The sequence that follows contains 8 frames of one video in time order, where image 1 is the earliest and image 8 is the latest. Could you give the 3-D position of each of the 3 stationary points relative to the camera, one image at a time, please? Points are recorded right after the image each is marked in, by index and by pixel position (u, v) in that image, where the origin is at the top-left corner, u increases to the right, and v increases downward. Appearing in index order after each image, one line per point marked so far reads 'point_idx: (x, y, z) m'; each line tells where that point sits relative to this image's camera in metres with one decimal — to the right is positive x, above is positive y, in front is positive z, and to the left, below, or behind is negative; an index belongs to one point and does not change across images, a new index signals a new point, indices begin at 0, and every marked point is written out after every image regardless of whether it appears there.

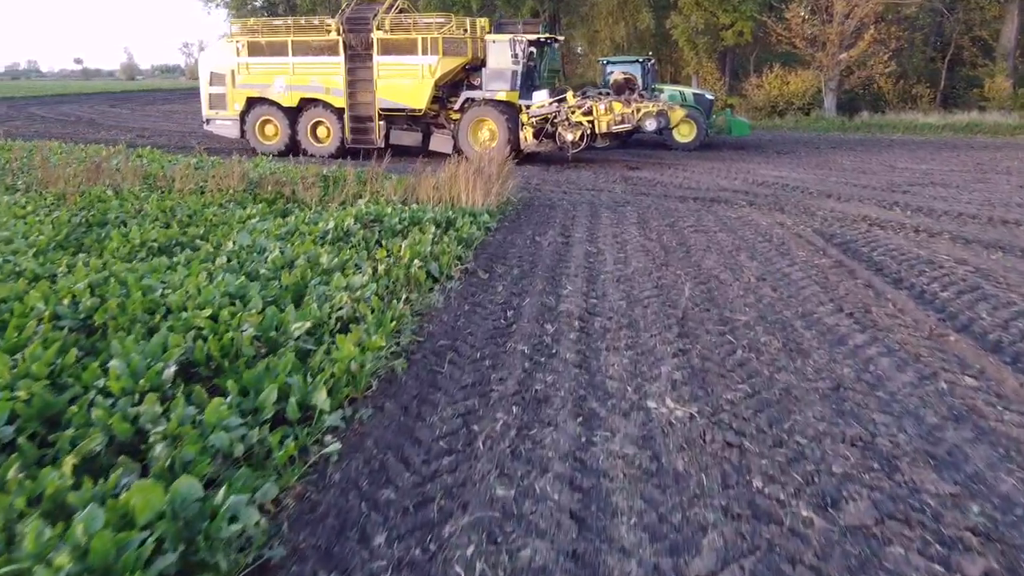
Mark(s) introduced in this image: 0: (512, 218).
0: (0.0, +0.8, +9.5) m
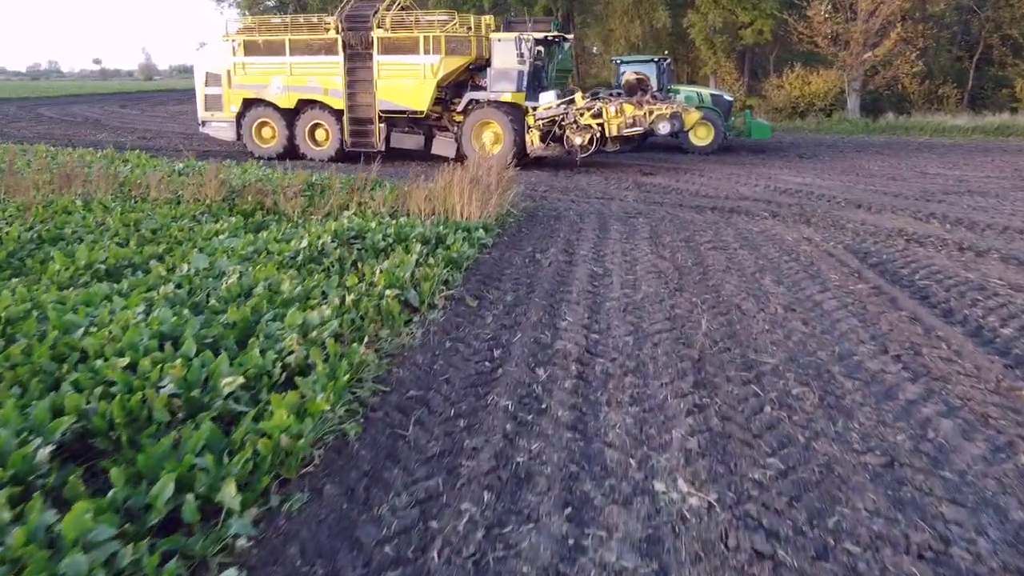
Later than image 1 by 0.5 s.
0: (0.0, +0.6, +8.6) m
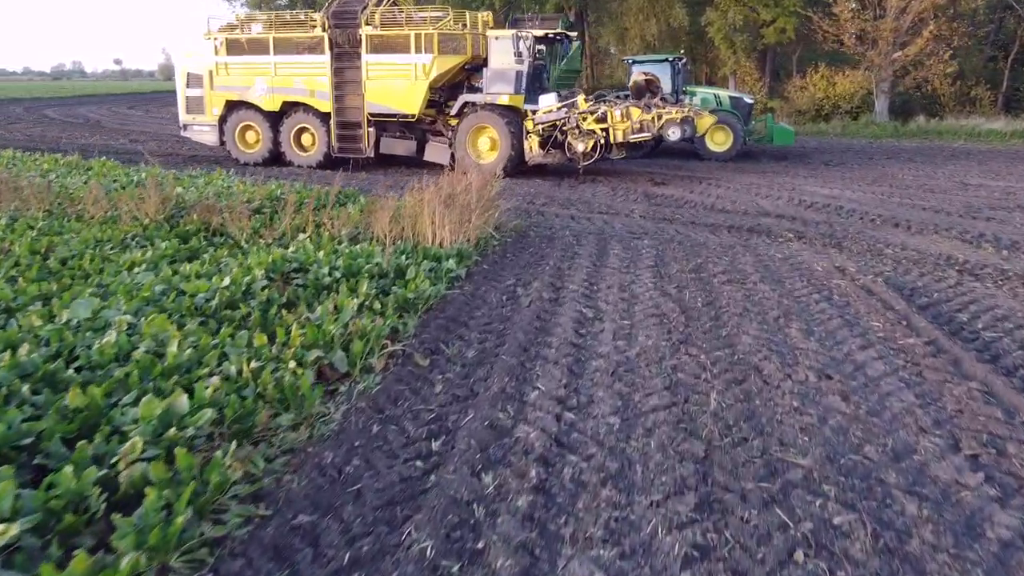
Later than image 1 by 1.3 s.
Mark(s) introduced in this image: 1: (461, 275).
0: (-0.2, +0.3, +7.4) m
1: (-0.4, +0.1, +6.6) m
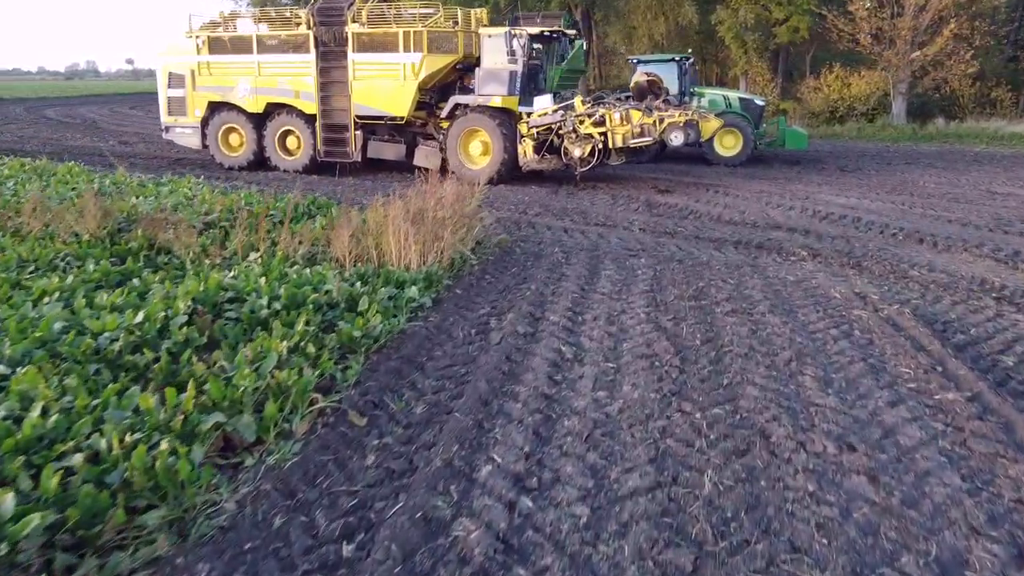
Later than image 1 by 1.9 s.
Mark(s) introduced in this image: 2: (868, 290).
0: (-0.4, 0.0, +6.6) m
1: (-0.6, -0.1, +5.8) m
2: (+2.9, 0.0, +6.6) m
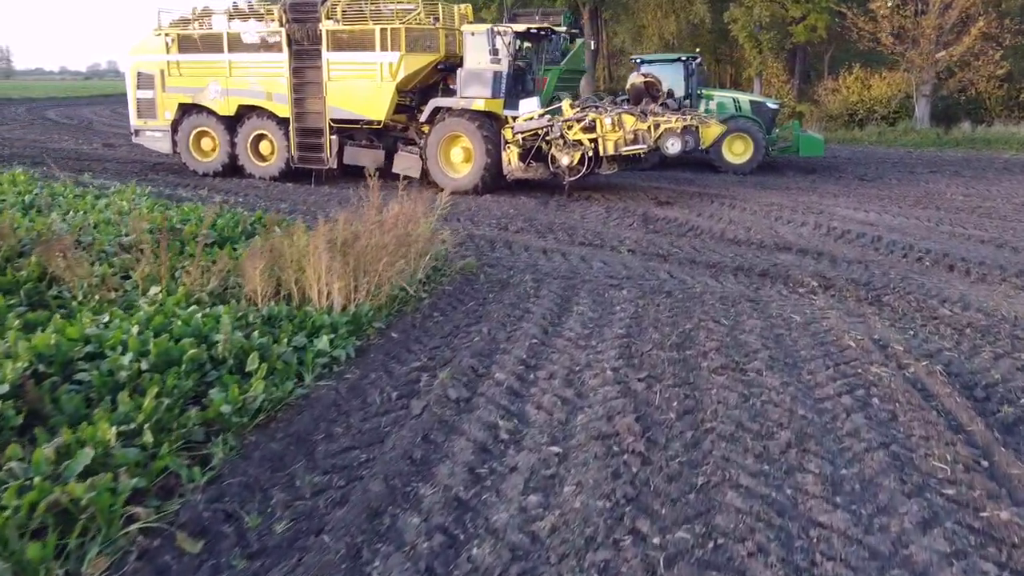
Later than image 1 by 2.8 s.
0: (-0.7, -0.2, +5.5) m
1: (-1.0, -0.4, +4.7) m
2: (+2.6, -0.3, +5.4) m
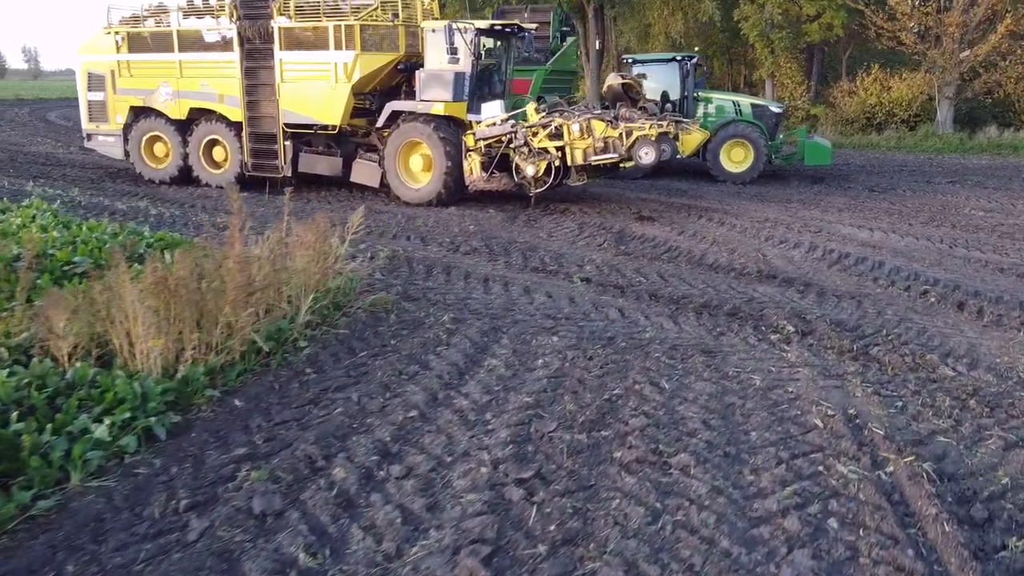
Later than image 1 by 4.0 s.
0: (-1.4, -0.5, +4.4) m
1: (-1.7, -0.7, +3.6) m
2: (+1.9, -0.7, +4.2) m
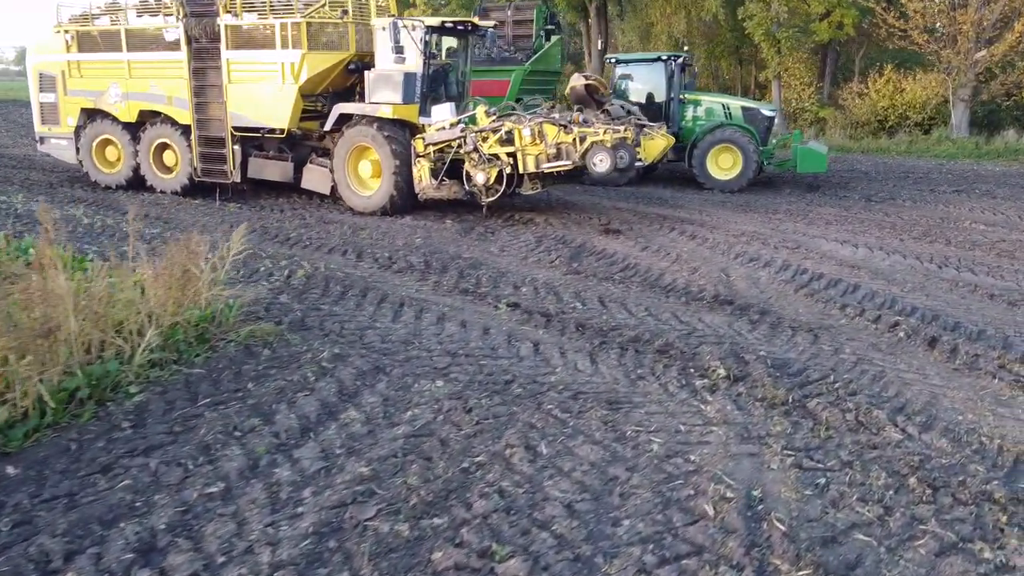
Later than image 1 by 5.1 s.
0: (-2.1, -0.7, +3.7) m
1: (-2.5, -0.9, +2.9) m
2: (+1.1, -0.9, +3.4) m
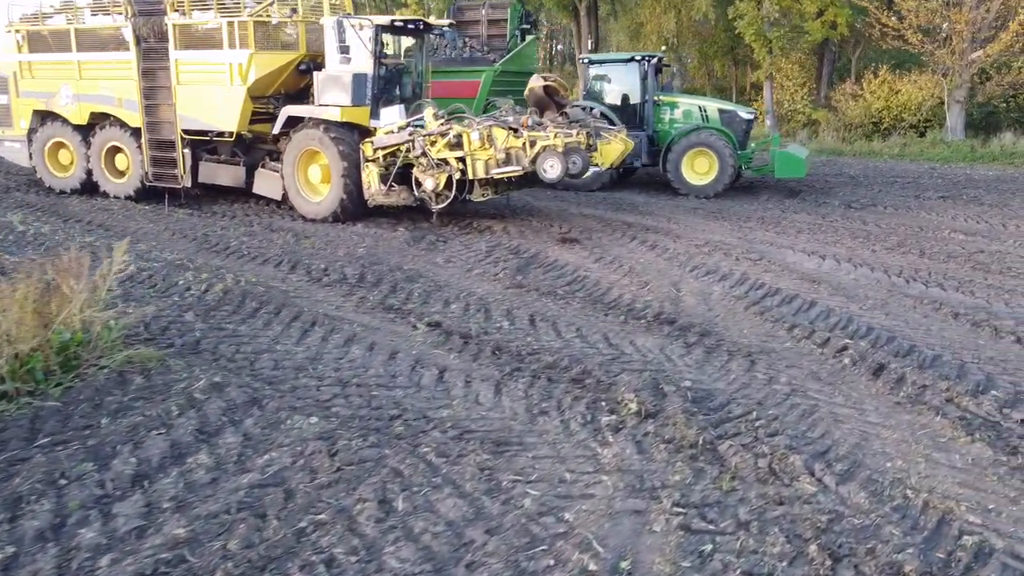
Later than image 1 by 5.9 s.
0: (-2.8, -0.9, +3.3) m
1: (-3.1, -1.0, +2.5) m
2: (+0.5, -1.0, +2.9) m
